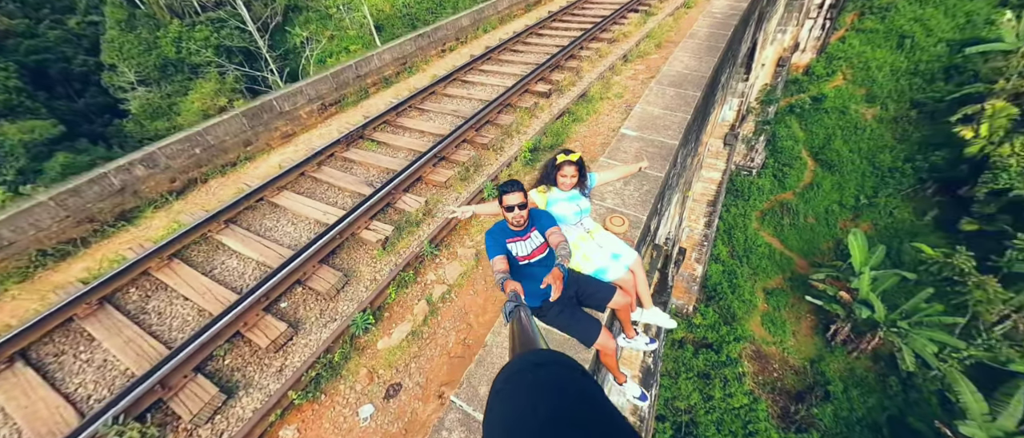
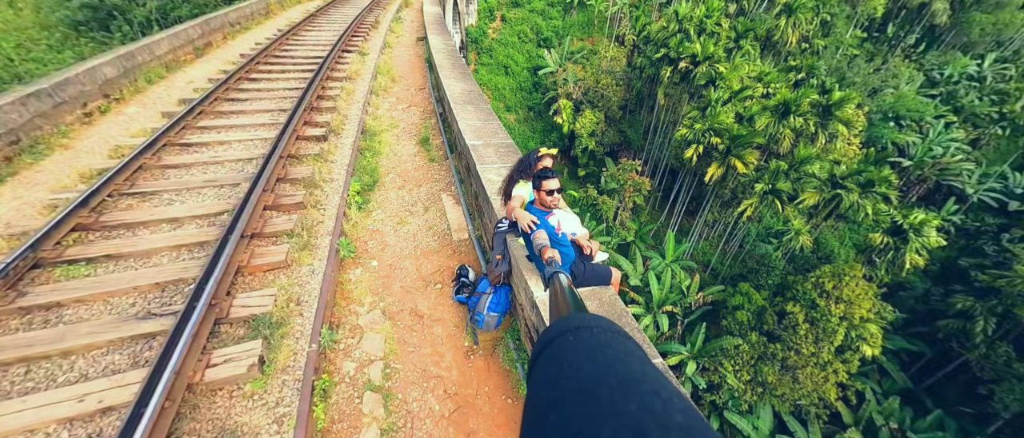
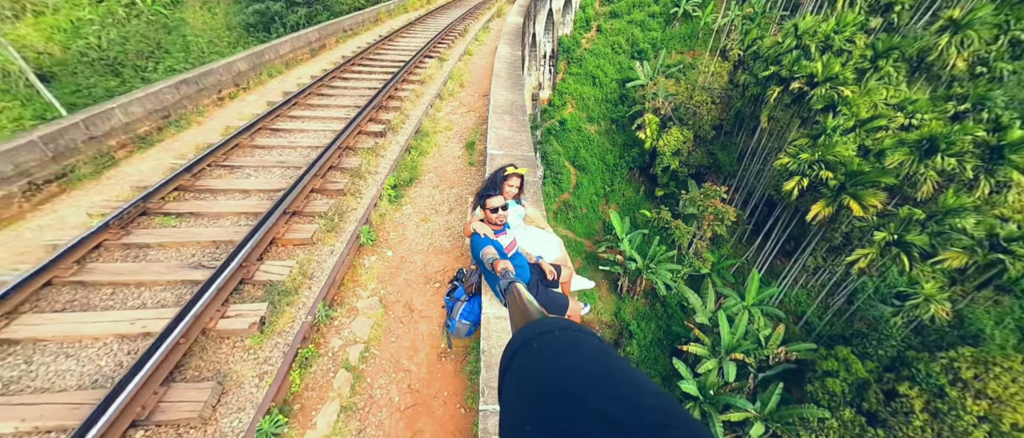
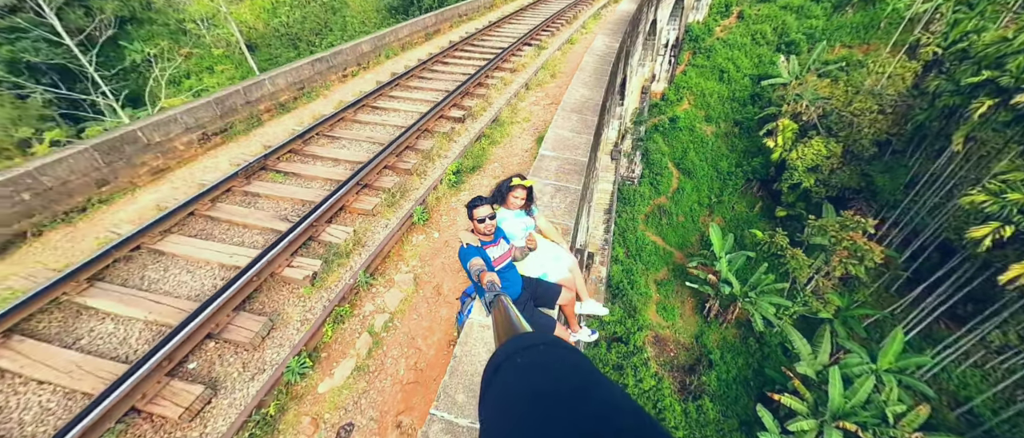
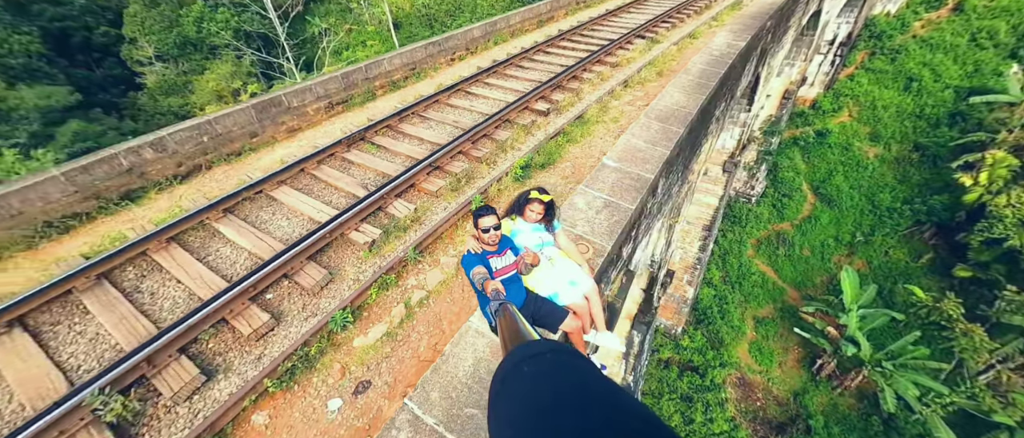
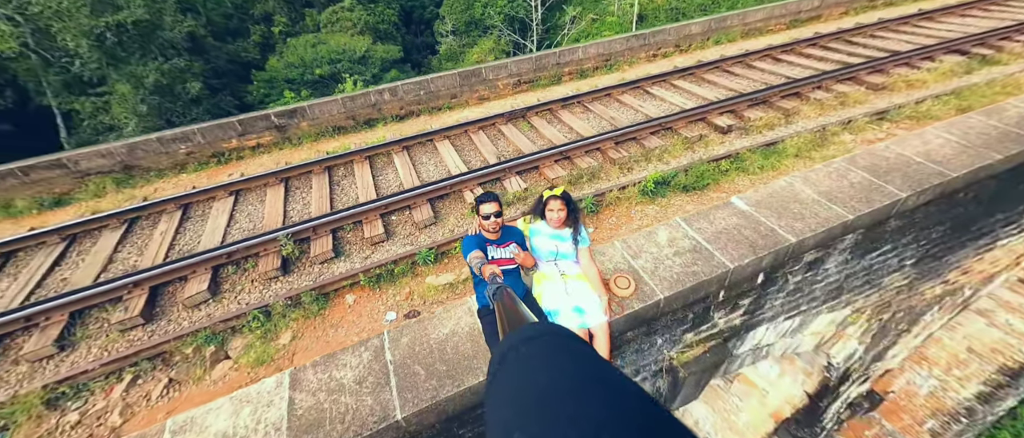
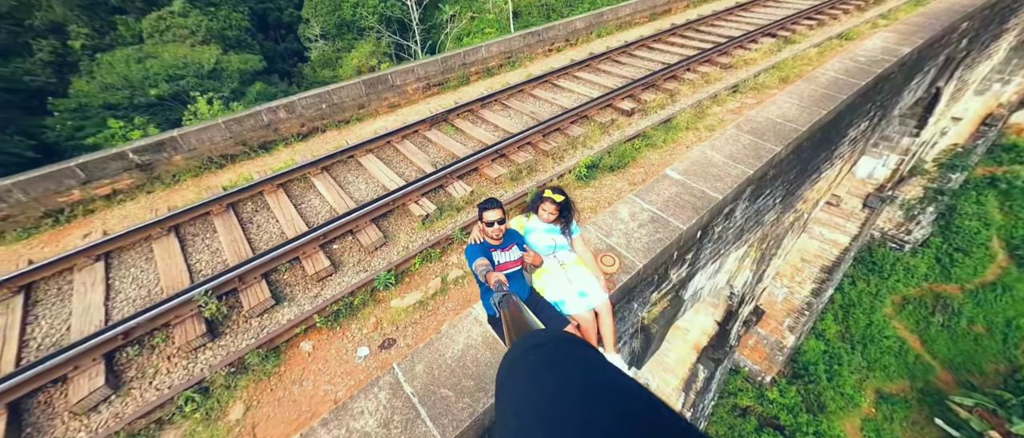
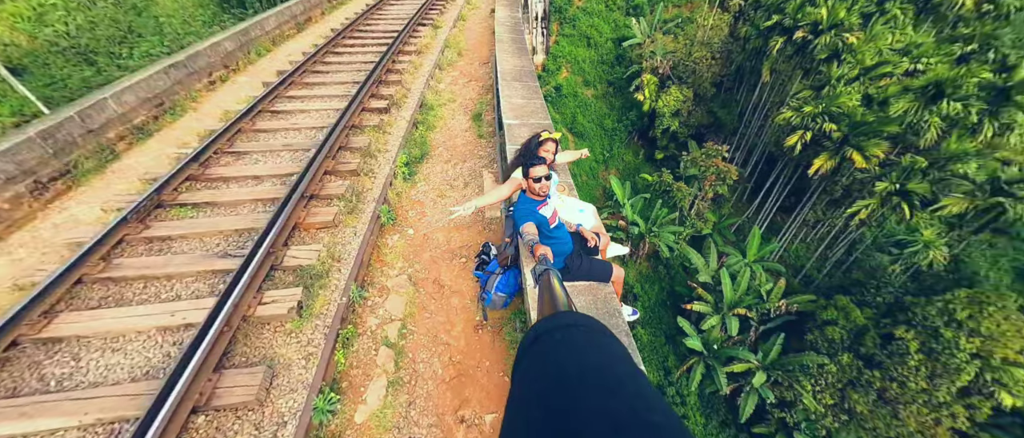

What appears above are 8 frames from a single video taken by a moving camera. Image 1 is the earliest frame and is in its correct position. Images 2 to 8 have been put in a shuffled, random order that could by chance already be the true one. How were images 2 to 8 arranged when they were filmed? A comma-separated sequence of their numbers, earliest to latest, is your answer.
8, 2, 3, 4, 5, 7, 6
